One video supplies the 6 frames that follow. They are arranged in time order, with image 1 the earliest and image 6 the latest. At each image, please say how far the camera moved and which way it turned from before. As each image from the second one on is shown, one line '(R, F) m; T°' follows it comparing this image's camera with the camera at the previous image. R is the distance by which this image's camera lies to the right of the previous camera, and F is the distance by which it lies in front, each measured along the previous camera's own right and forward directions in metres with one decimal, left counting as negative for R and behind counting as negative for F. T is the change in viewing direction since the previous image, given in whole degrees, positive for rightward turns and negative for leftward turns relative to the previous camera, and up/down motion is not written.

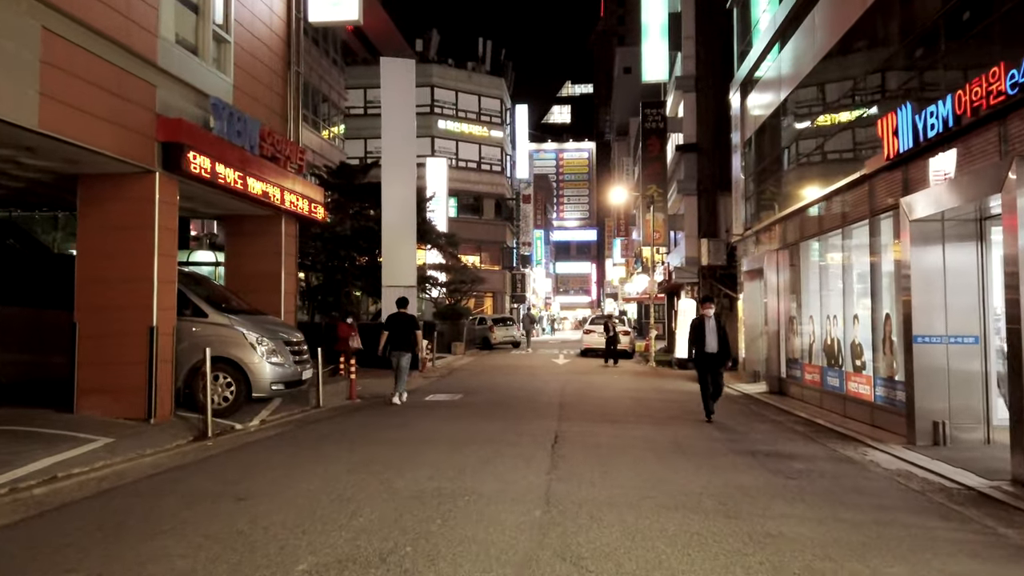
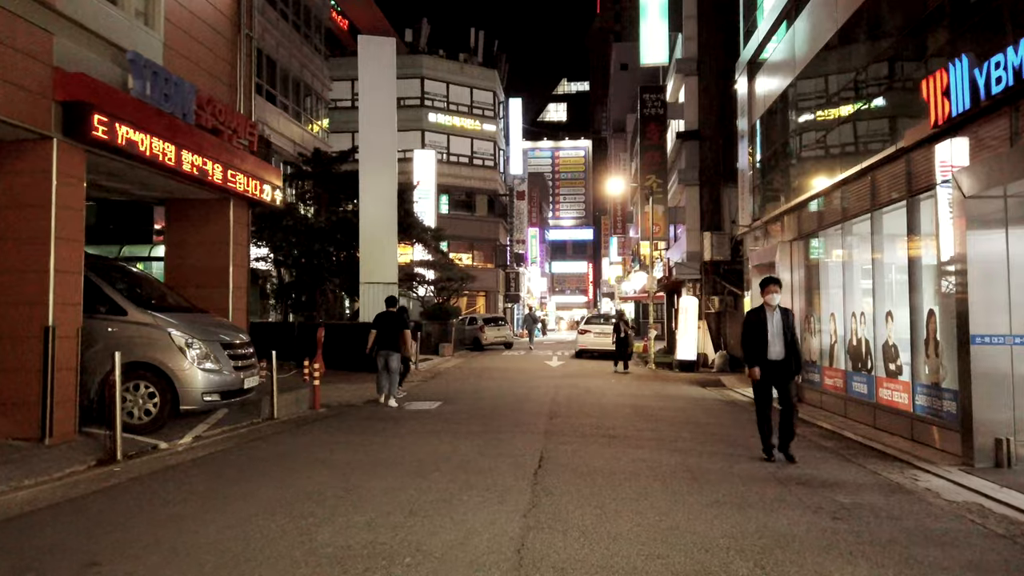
(+0.2, +1.7) m; 0°
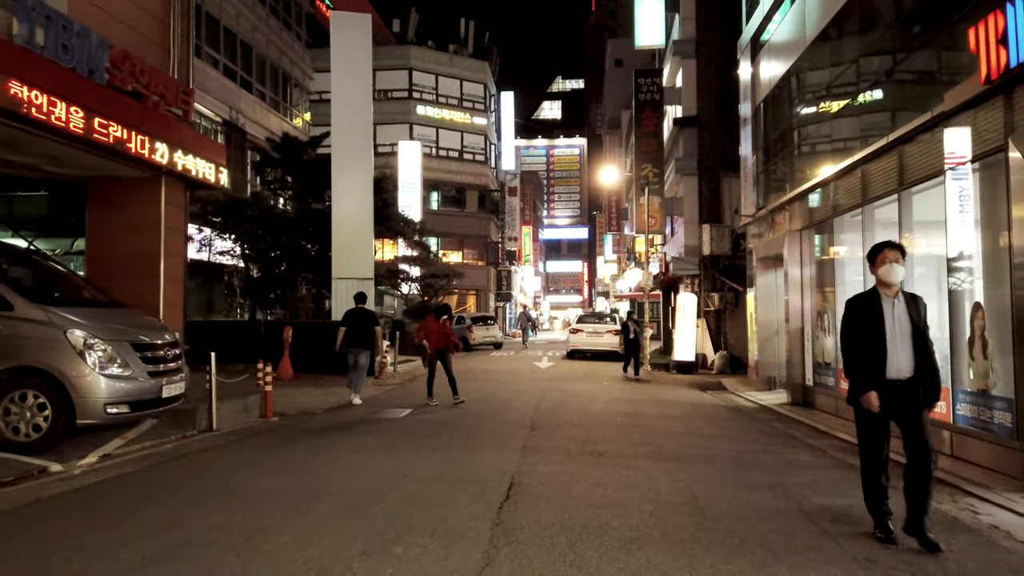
(+0.3, +1.5) m; 0°
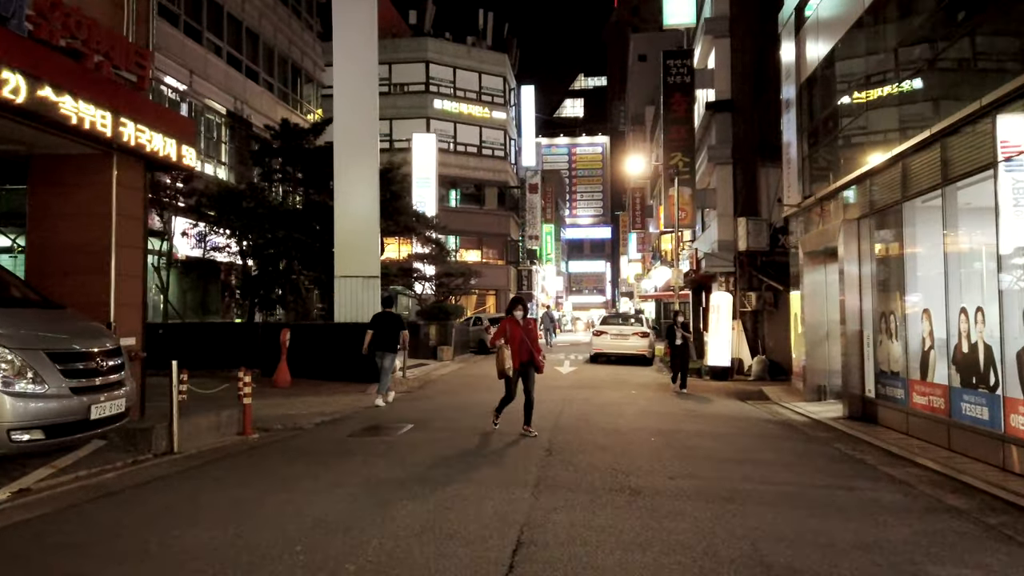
(+0.1, +1.6) m; -2°
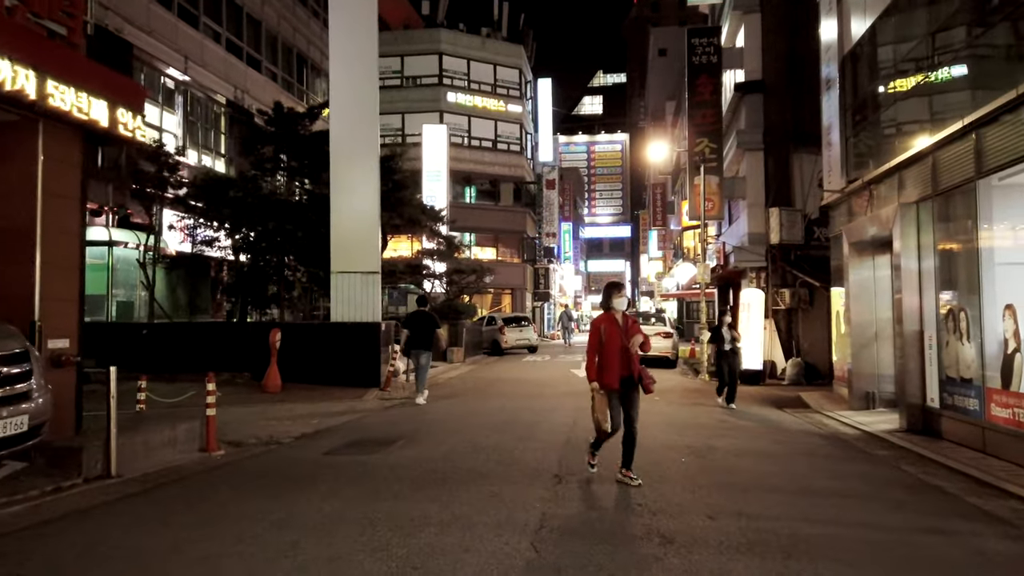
(+0.2, +1.5) m; -1°
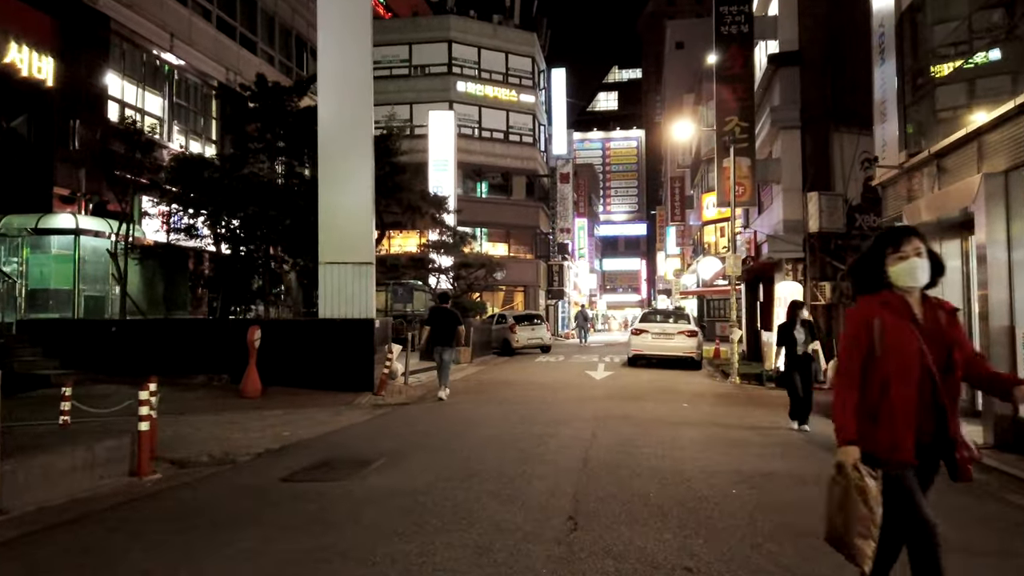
(+0.1, +1.7) m; -1°
